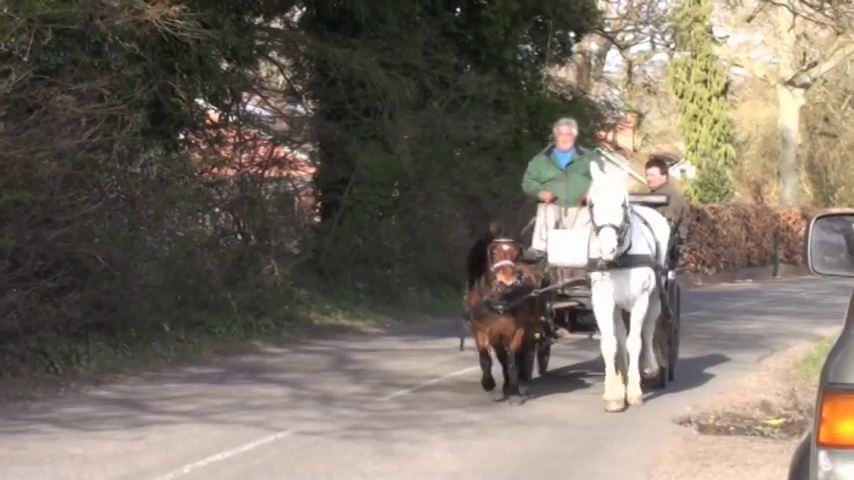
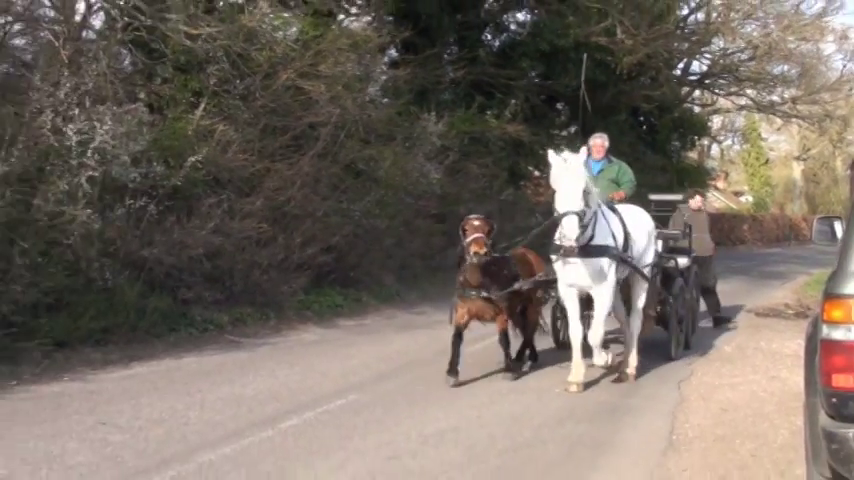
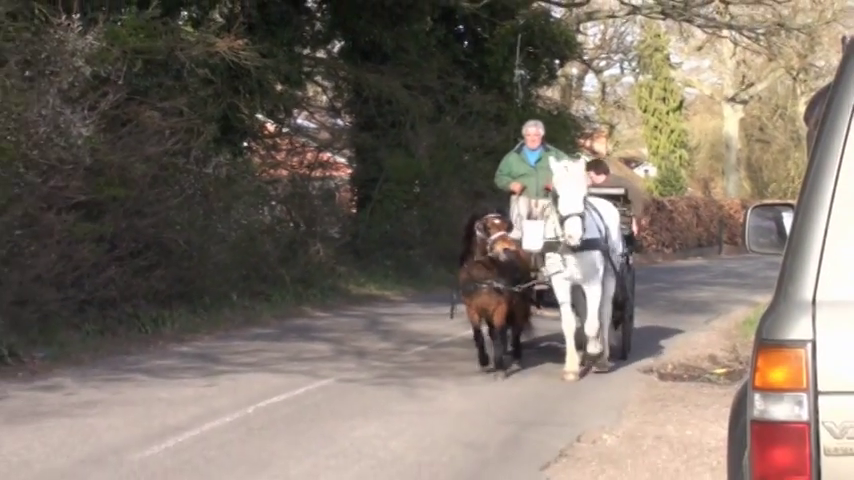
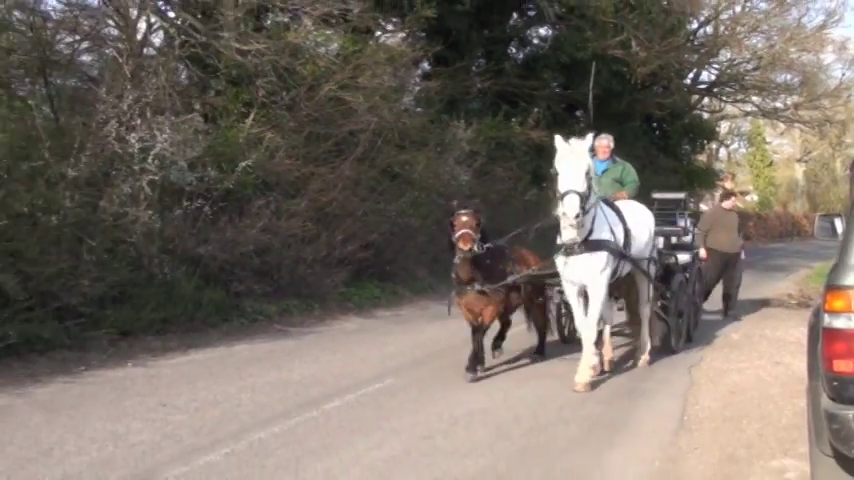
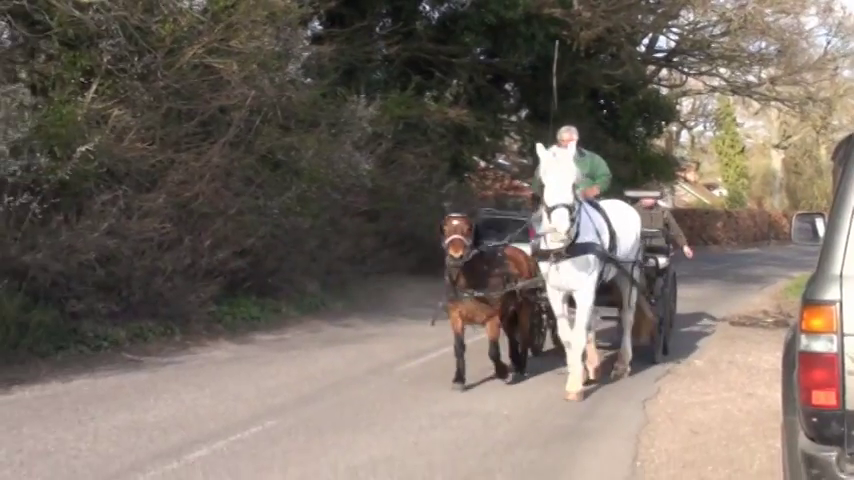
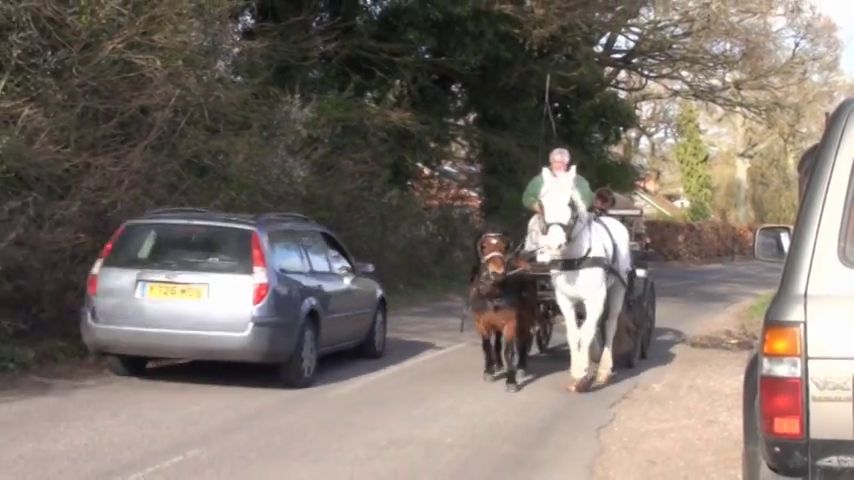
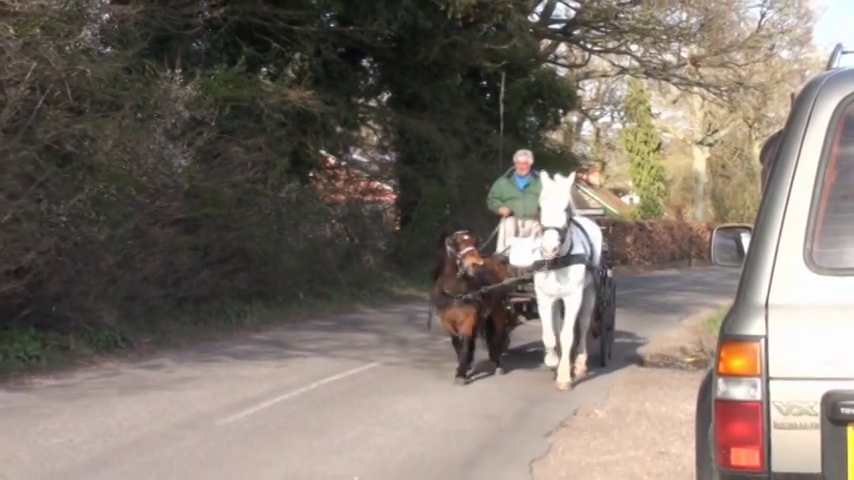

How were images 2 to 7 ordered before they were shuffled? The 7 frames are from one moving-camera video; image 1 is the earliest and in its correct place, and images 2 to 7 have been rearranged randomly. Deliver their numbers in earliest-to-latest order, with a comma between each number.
3, 7, 6, 5, 2, 4
